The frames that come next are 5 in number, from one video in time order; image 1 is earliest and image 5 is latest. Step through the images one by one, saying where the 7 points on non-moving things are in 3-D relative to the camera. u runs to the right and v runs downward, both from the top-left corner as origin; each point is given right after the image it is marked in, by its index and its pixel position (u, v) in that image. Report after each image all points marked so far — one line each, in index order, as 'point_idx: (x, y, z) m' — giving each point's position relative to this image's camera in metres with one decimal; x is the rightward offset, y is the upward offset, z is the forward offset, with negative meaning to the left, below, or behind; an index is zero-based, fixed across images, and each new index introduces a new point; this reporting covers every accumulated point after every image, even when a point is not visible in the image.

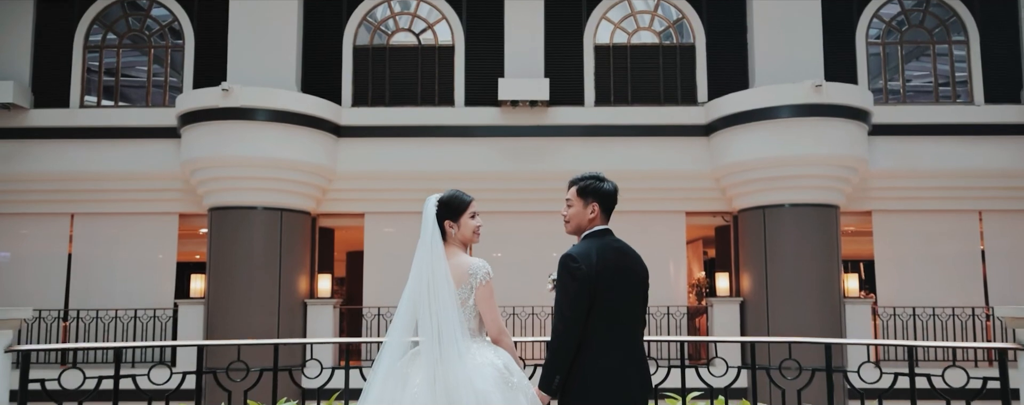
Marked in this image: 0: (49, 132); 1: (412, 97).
0: (-6.6, +1.0, +8.7) m
1: (-1.5, +1.6, +9.2) m
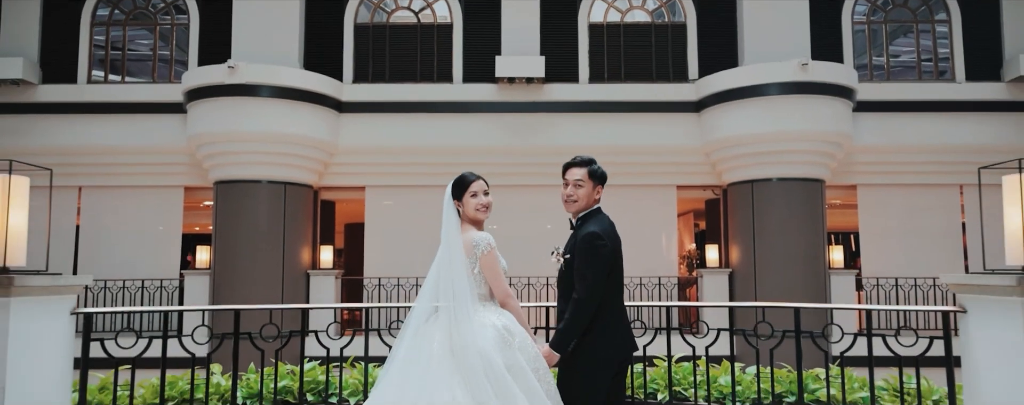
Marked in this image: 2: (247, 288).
0: (-6.6, +1.4, +8.9) m
1: (-1.5, +2.0, +9.4) m
2: (-3.7, -1.2, +8.5) m
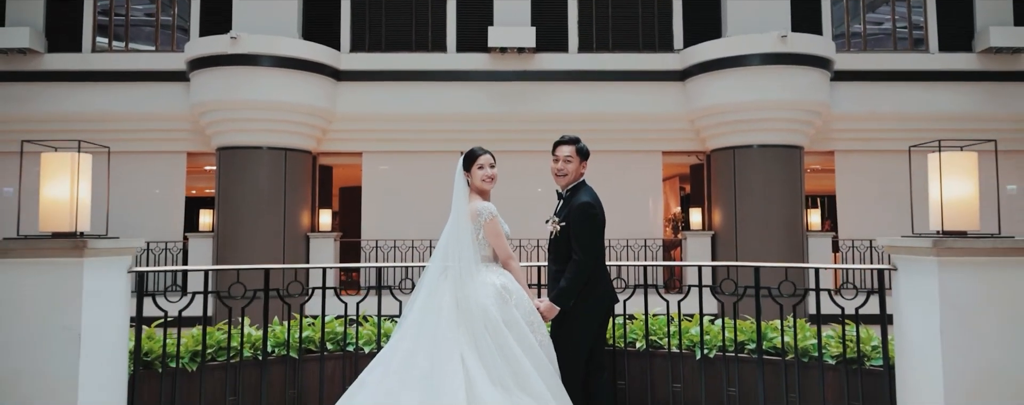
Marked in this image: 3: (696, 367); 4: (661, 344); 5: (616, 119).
0: (-6.7, +1.9, +9.1) m
1: (-1.7, +2.5, +9.7) m
2: (-3.8, -0.7, +8.9) m
3: (+1.3, -1.1, +4.2) m
4: (+1.1, -1.0, +4.4) m
5: (+1.7, +1.3, +9.7) m
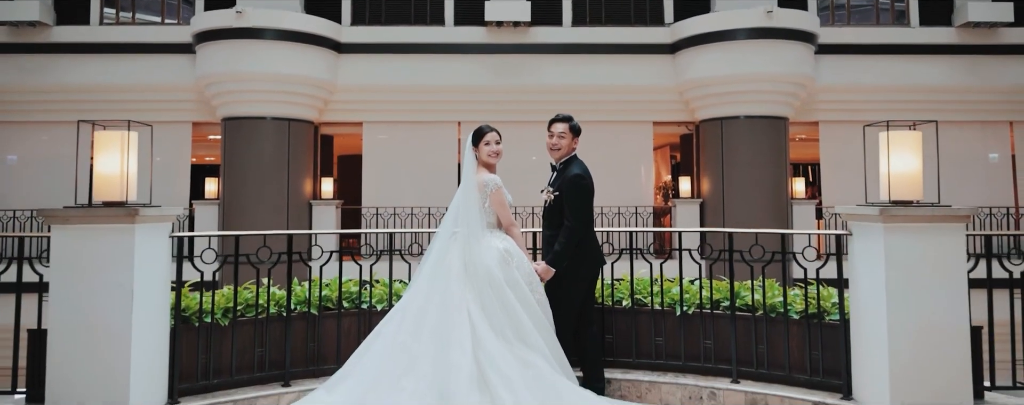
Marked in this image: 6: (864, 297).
0: (-6.8, +2.4, +9.3) m
1: (-1.7, +3.0, +9.9) m
2: (-3.9, -0.2, +9.3) m
3: (+1.3, -0.9, +4.6) m
4: (+1.1, -0.8, +4.9) m
5: (+1.6, +1.8, +10.1) m
6: (+2.1, -0.6, +3.7) m
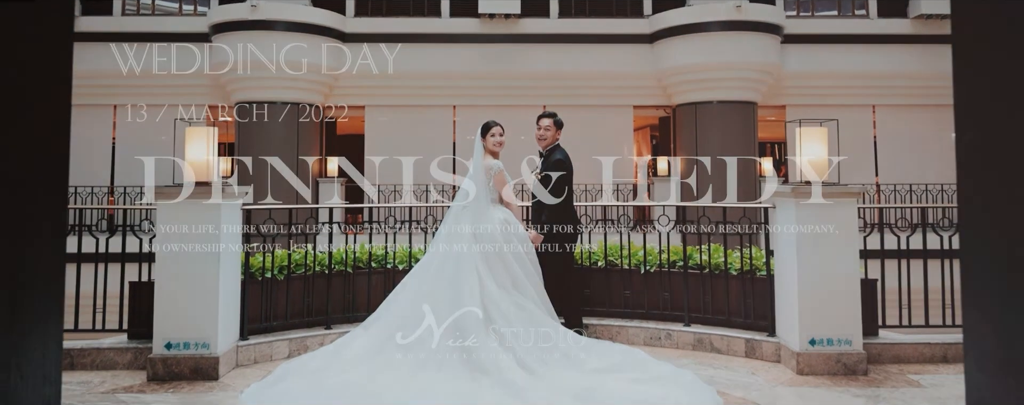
0: (-7.0, +2.8, +10.0) m
1: (-1.9, +3.4, +10.7) m
2: (-4.0, +0.2, +10.2) m
3: (+1.2, -0.7, +5.7) m
4: (+1.0, -0.6, +5.9) m
5: (+1.4, +2.3, +11.0) m
6: (+2.1, -0.4, +4.7) m
